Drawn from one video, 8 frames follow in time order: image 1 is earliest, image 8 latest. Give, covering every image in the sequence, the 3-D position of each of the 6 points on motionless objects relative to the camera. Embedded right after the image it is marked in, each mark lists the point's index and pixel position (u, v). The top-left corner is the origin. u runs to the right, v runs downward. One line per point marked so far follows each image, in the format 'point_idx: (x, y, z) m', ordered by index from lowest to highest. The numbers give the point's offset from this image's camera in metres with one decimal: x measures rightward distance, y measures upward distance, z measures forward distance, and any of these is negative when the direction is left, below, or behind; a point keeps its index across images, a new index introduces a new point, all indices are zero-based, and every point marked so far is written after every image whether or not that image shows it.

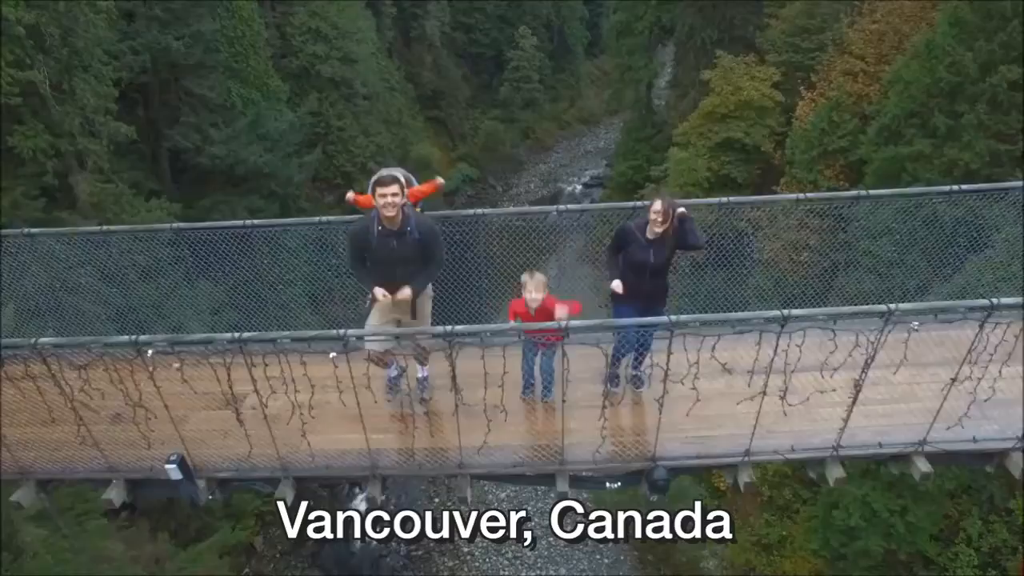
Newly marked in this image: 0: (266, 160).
0: (-4.6, +2.4, +14.0) m
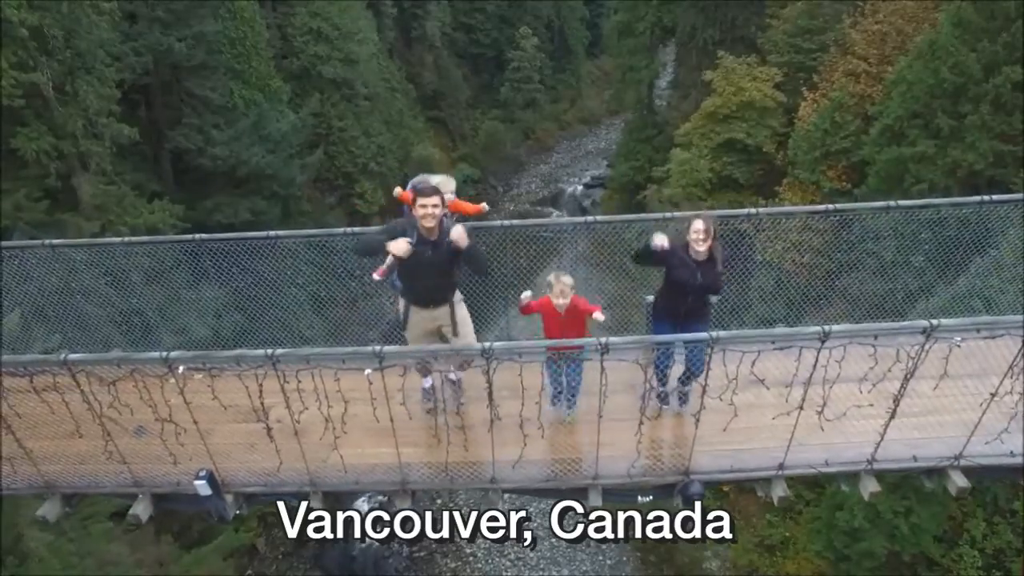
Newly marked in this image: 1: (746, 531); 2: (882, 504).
0: (-4.5, +2.4, +13.9) m
1: (+3.8, -4.0, +12.1) m
2: (+4.8, -2.8, +9.7) m
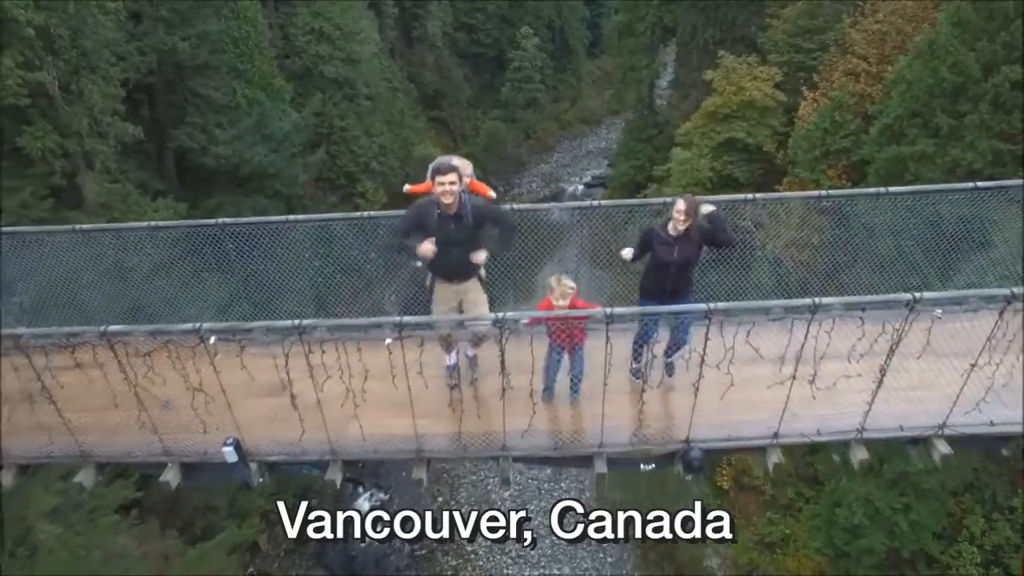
0: (-4.5, +2.4, +14.0) m
1: (+3.9, -3.9, +12.2) m
2: (+4.8, -2.8, +9.8) m
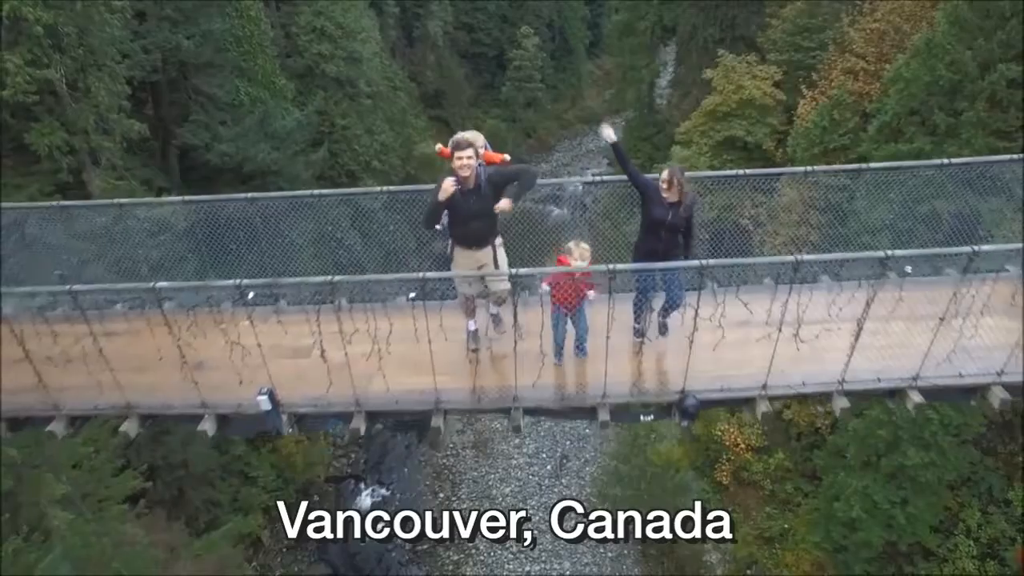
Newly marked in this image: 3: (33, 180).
0: (-4.5, +2.5, +14.1) m
1: (+3.9, -3.9, +12.3) m
2: (+4.9, -2.7, +9.9) m
3: (-6.0, +1.4, +9.5) m
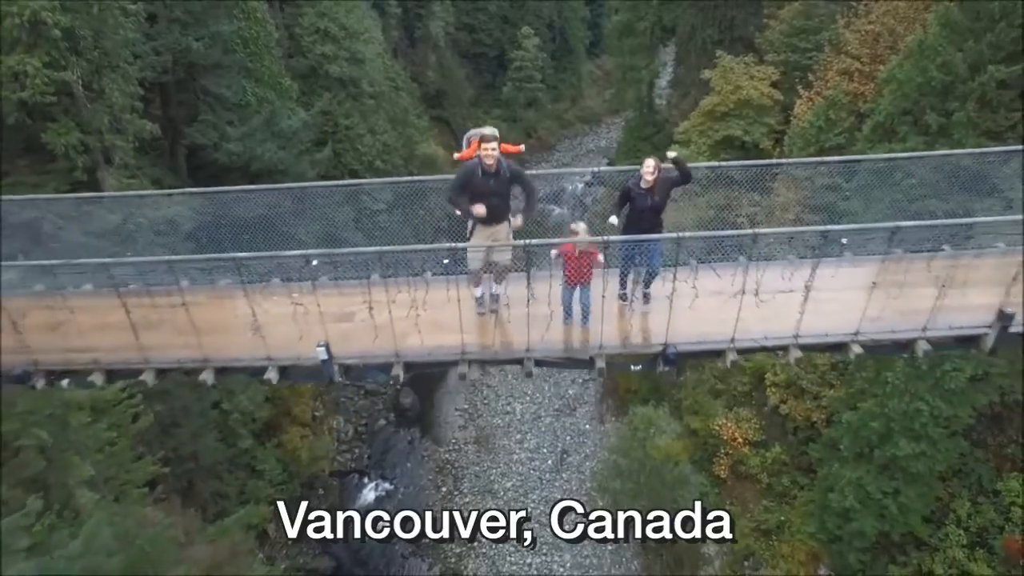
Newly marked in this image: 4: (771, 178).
0: (-4.5, +2.5, +14.4) m
1: (+3.9, -3.8, +12.6) m
2: (+4.9, -2.7, +10.1) m
3: (-6.0, +1.4, +9.7) m
4: (+3.1, +0.9, +8.9) m
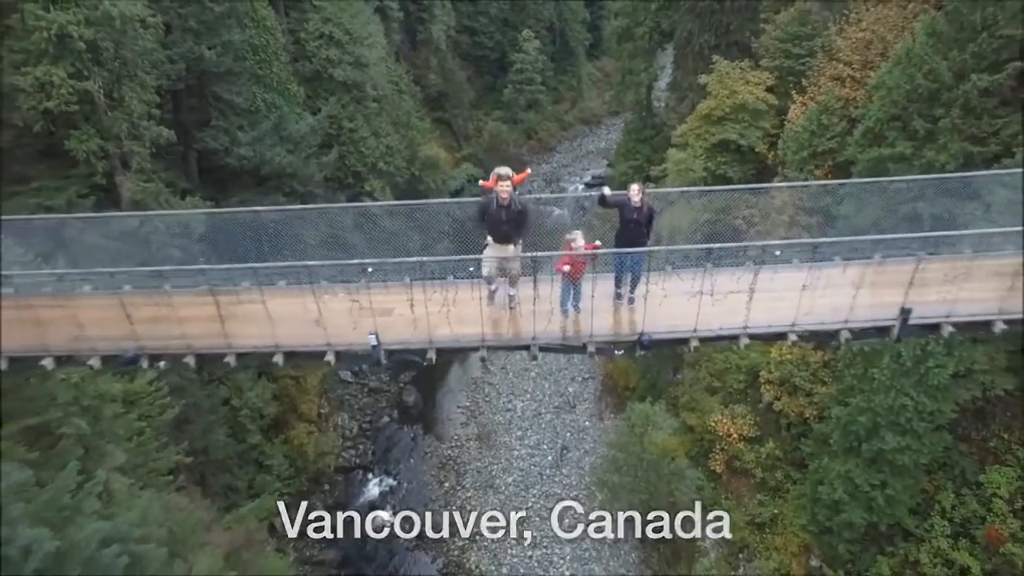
0: (-4.4, +2.5, +14.8) m
1: (+3.9, -3.8, +13.0) m
2: (+4.9, -2.7, +10.5) m
3: (-6.0, +1.4, +10.1) m
4: (+3.1, +0.9, +9.3) m
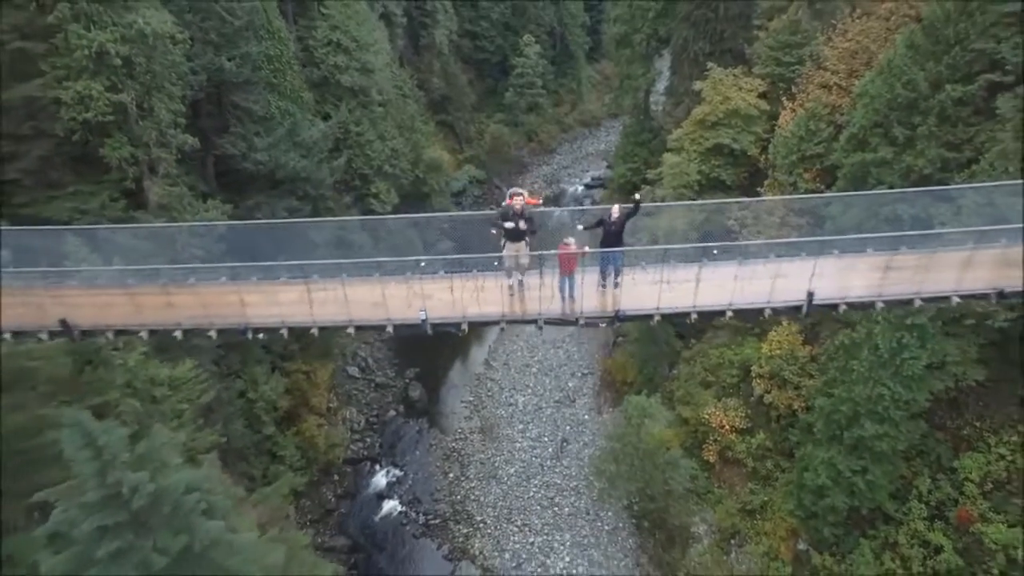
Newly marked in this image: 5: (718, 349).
0: (-4.4, +2.5, +15.5) m
1: (+4.0, -3.8, +13.7) m
2: (+4.9, -2.6, +11.2) m
3: (-5.9, +1.5, +10.8) m
4: (+3.1, +0.9, +10.0) m
5: (+4.2, -1.3, +15.1) m
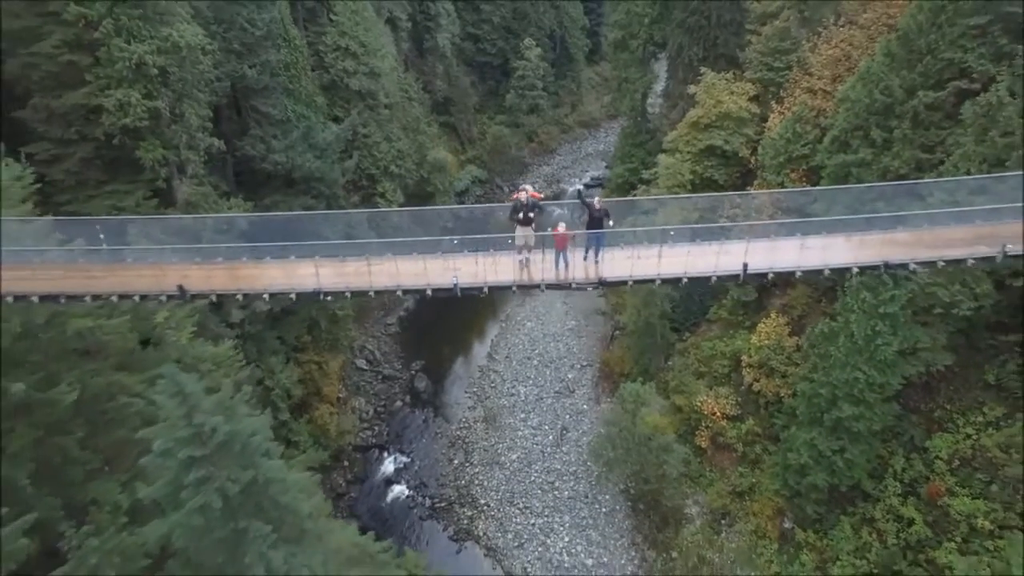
0: (-4.3, +2.7, +16.3) m
1: (+4.0, -3.7, +14.5) m
2: (+5.0, -2.5, +12.0) m
3: (-5.9, +1.6, +11.7) m
4: (+3.2, +1.0, +10.8) m
5: (+4.2, -1.1, +15.9) m
